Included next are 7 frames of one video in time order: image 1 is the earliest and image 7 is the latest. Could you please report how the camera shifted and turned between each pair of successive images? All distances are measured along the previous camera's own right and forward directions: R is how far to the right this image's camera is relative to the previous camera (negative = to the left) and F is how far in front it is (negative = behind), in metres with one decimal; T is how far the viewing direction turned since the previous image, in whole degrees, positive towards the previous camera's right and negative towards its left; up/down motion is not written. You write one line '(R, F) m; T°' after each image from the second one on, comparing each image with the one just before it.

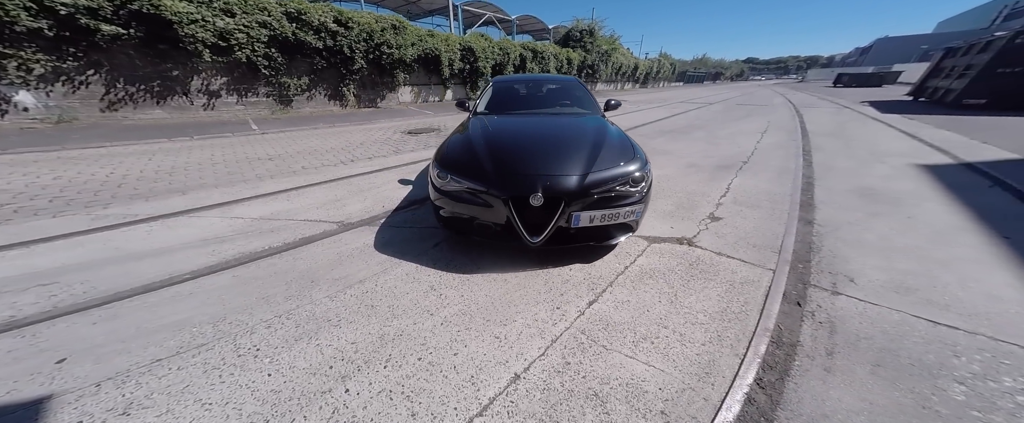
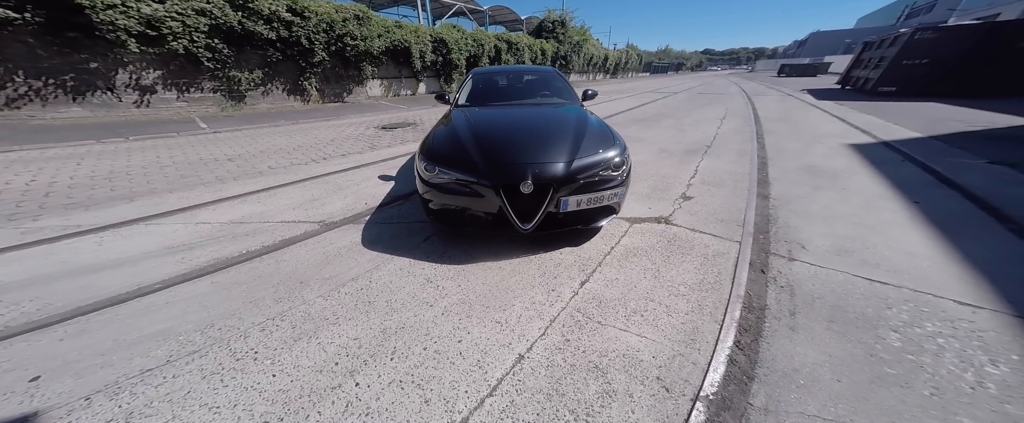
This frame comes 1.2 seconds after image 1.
(-0.2, -0.1) m; +5°
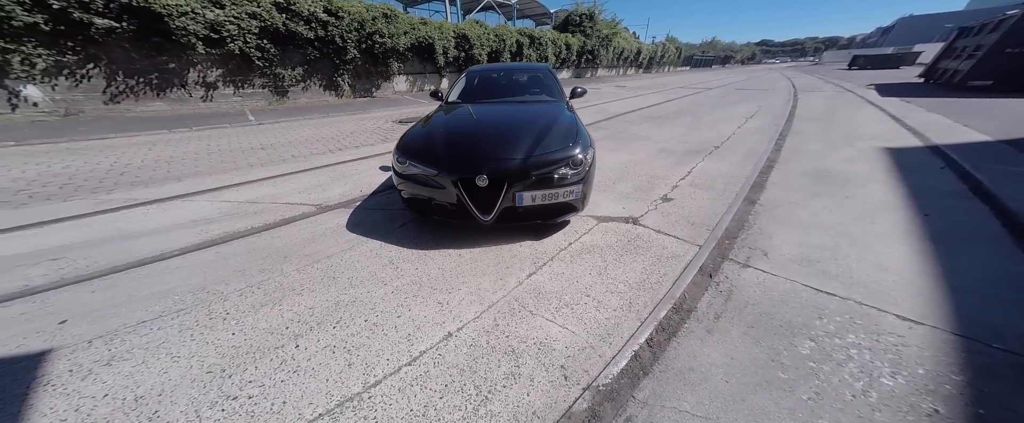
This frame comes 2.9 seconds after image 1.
(+0.7, -0.1) m; -6°
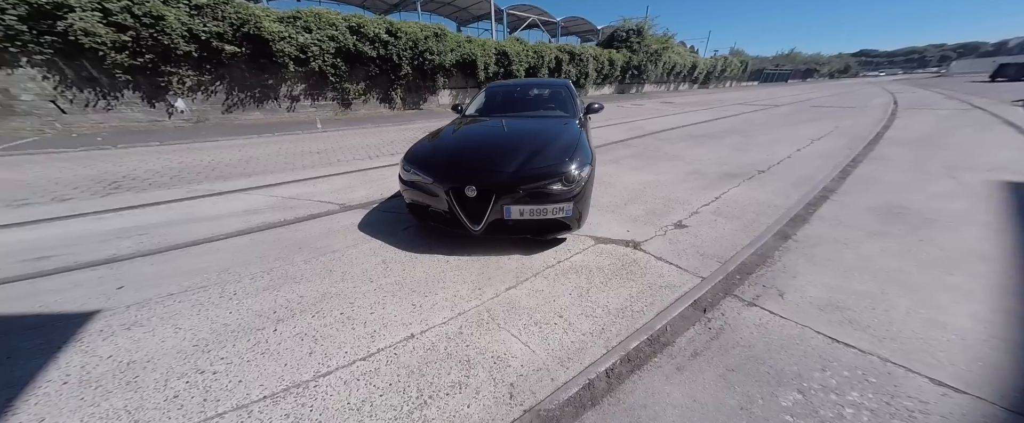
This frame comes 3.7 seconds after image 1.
(+0.5, +0.1) m; -9°
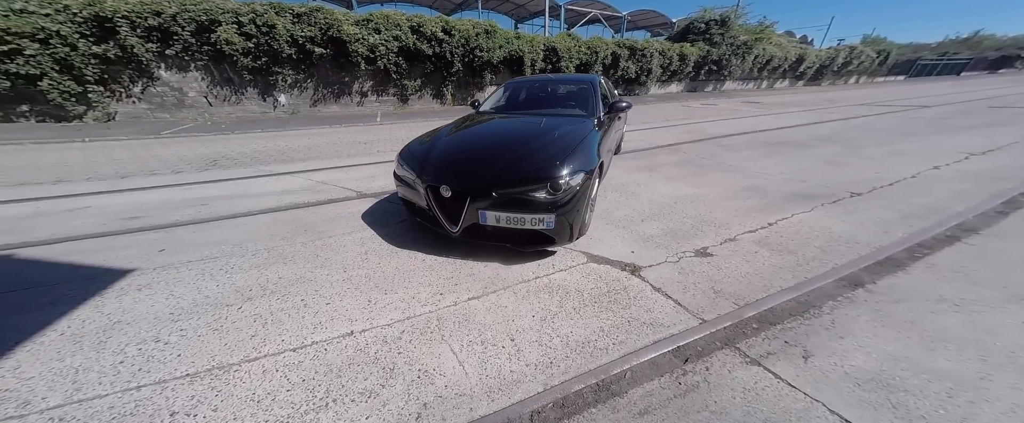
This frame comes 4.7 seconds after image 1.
(+0.6, +0.3) m; -12°
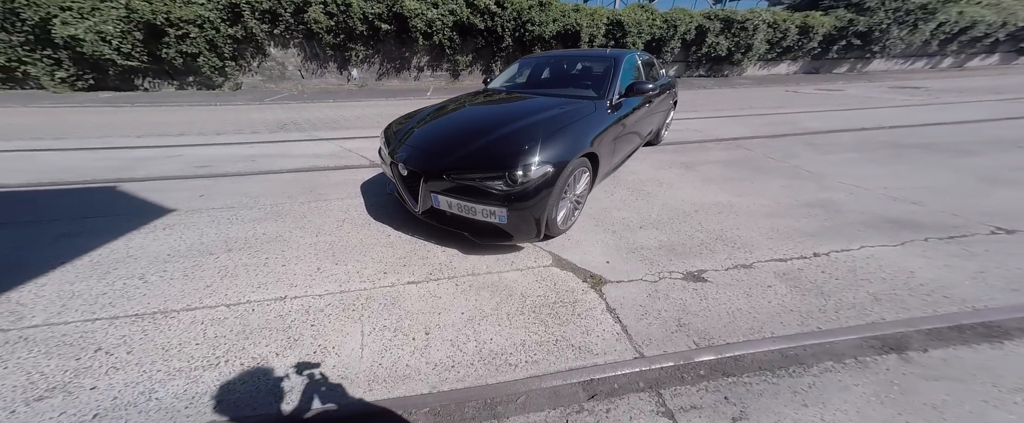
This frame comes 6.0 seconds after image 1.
(+0.8, +0.3) m; -13°
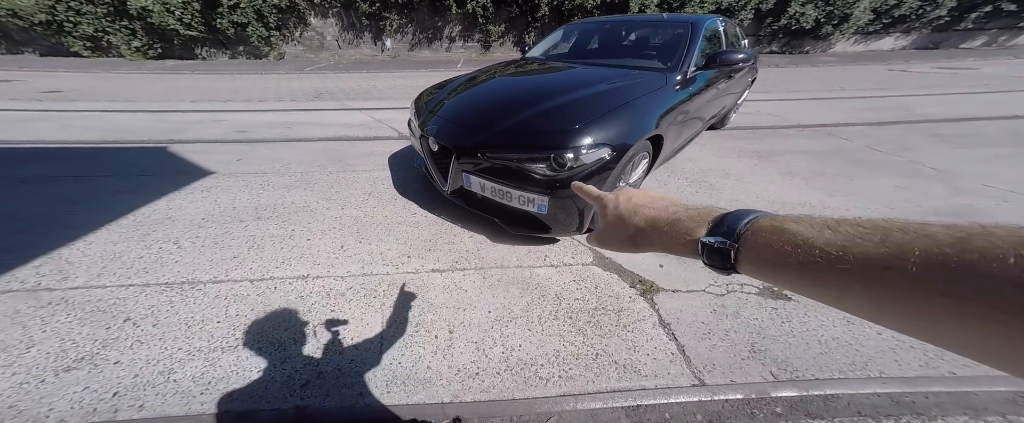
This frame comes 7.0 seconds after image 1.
(-0.1, +0.3) m; -5°
